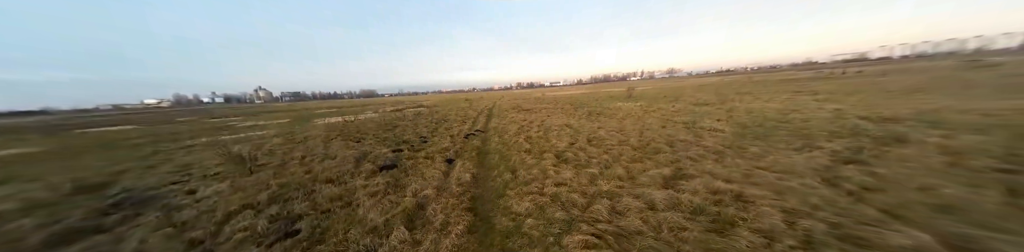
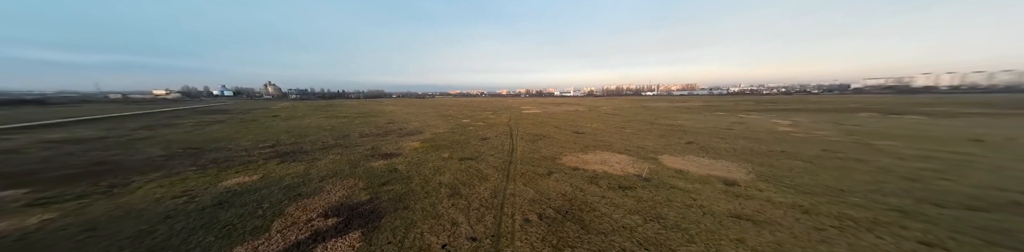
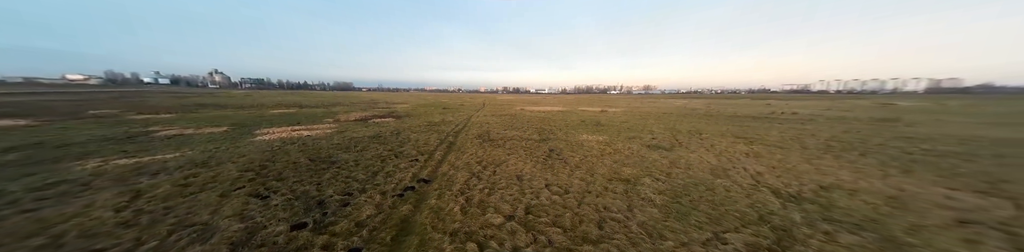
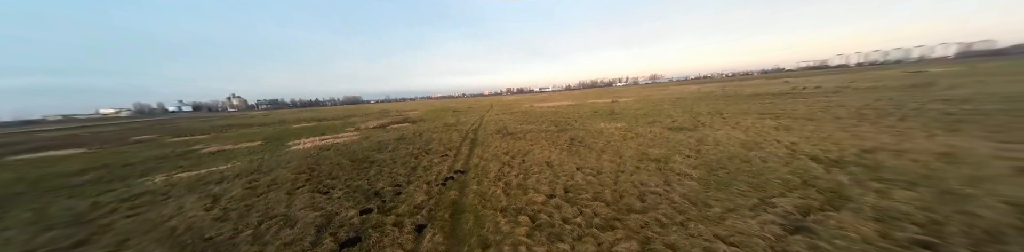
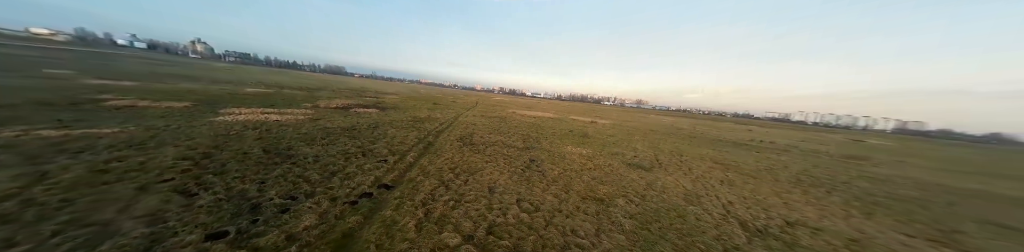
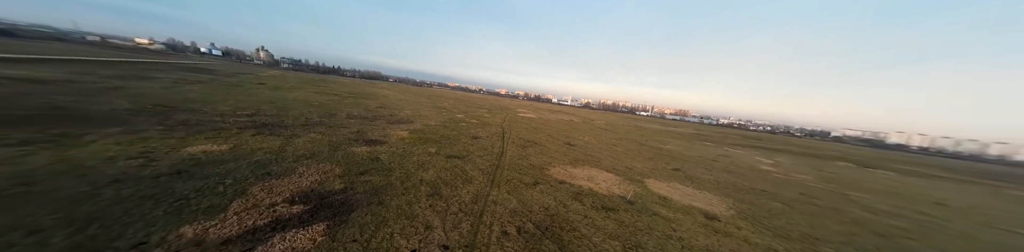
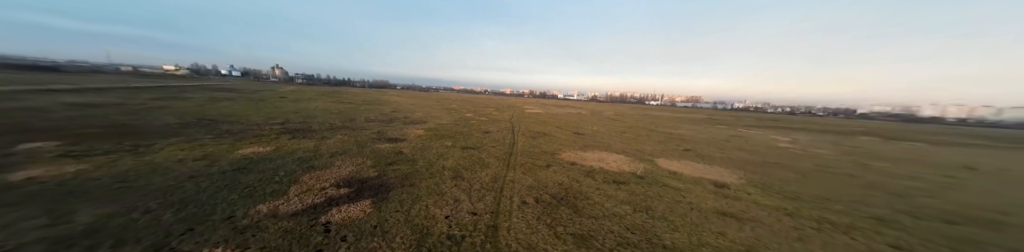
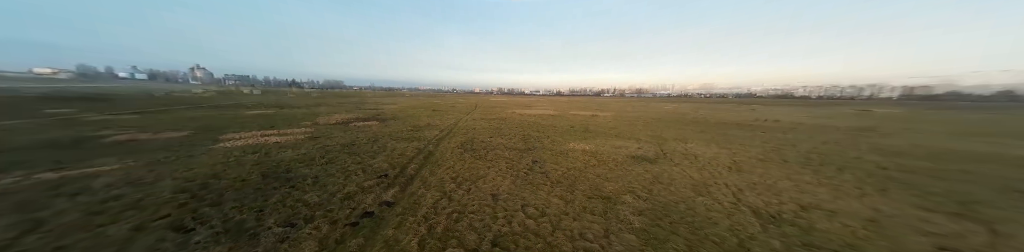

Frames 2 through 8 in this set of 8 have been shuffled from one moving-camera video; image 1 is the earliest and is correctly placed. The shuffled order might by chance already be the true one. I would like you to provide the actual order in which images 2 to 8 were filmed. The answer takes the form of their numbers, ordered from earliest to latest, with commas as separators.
4, 3, 5, 8, 7, 2, 6
